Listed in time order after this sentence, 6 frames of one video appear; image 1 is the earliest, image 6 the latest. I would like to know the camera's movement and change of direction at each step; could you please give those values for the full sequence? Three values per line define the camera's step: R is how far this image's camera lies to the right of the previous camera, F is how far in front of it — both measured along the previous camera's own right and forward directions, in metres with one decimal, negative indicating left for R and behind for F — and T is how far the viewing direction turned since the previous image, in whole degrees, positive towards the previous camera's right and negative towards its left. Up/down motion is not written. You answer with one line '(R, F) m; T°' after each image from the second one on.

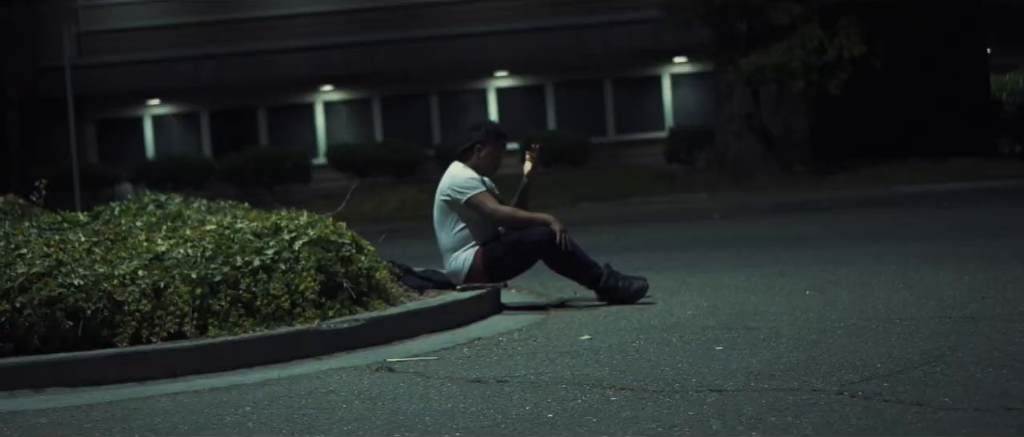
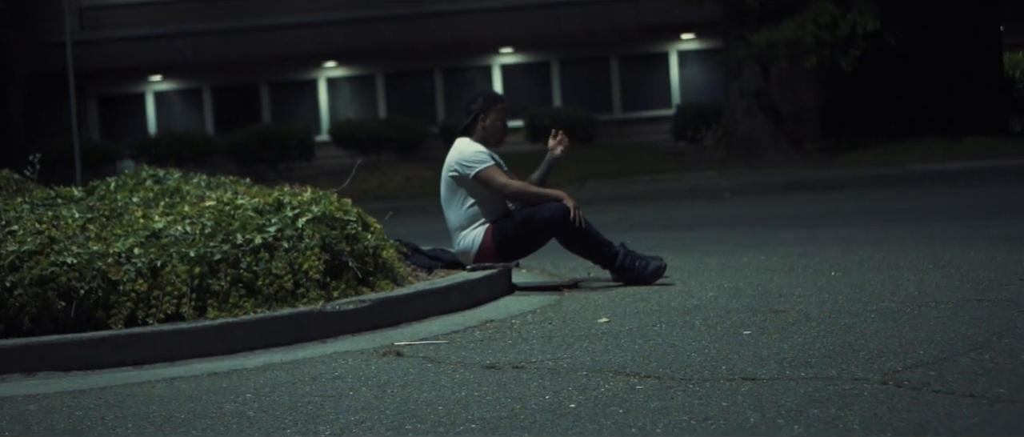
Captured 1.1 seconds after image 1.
(-0.1, +0.3) m; 0°
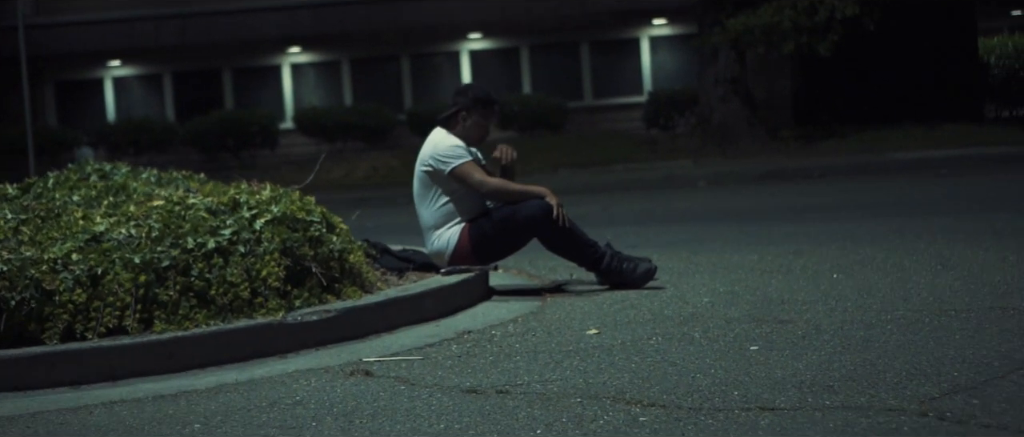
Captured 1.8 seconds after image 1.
(-0.1, +0.6) m; +1°
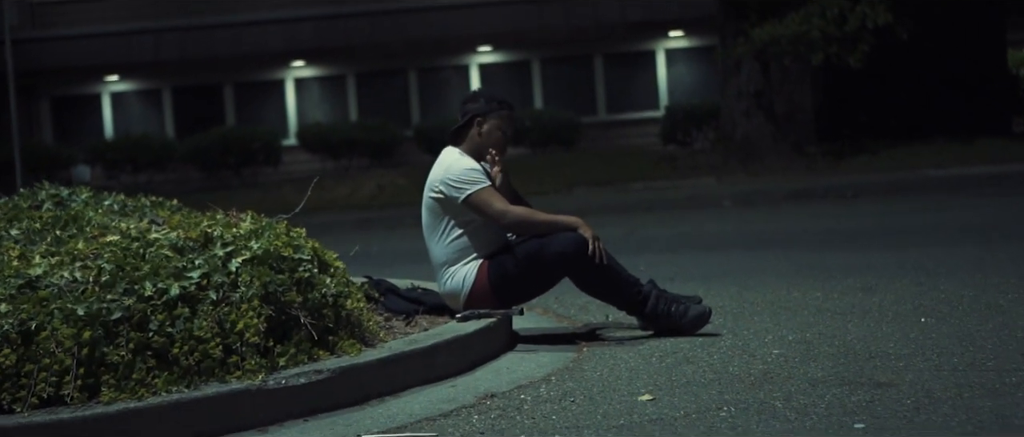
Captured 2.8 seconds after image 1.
(-0.1, +1.1) m; 0°
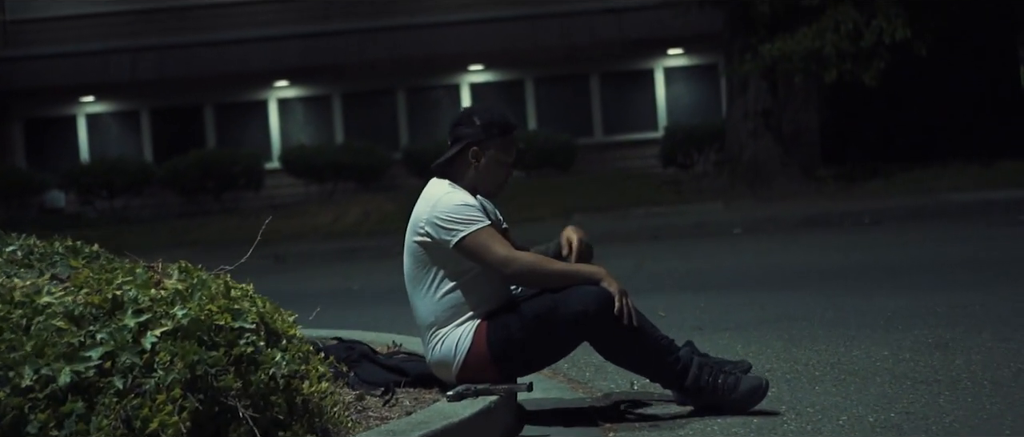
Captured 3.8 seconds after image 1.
(0.0, +1.2) m; 0°
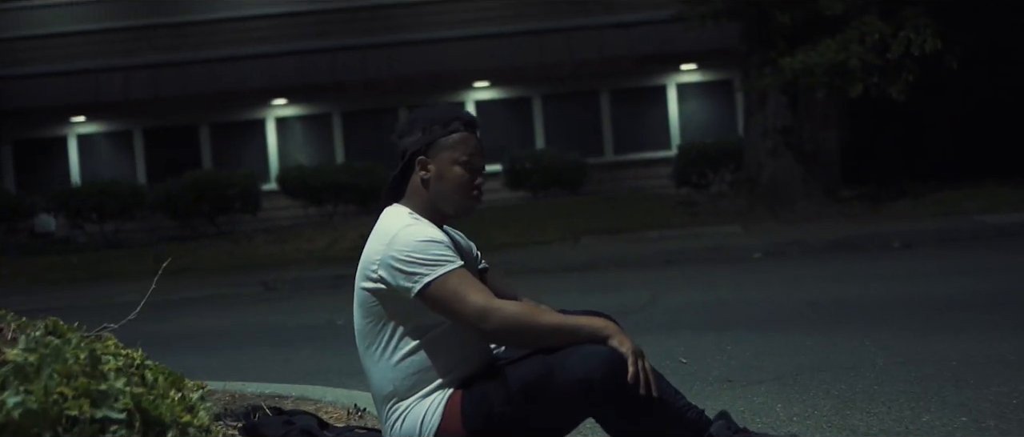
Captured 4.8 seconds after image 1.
(+0.1, +1.1) m; 0°
